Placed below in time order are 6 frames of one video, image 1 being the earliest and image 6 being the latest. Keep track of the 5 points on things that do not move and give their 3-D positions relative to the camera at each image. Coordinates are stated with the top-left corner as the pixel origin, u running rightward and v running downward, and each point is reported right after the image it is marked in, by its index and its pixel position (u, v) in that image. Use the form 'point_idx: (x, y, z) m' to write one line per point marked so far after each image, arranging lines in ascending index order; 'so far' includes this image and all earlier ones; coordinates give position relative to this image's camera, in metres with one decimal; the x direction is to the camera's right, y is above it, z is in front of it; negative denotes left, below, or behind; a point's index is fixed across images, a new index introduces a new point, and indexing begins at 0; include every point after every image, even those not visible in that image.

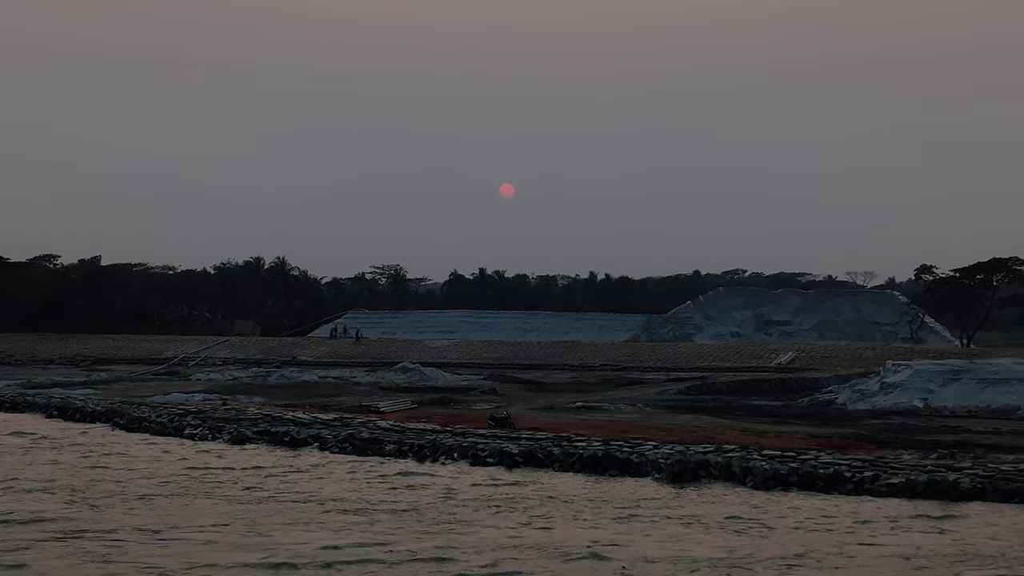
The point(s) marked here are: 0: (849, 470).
0: (+5.0, -2.7, +16.2) m
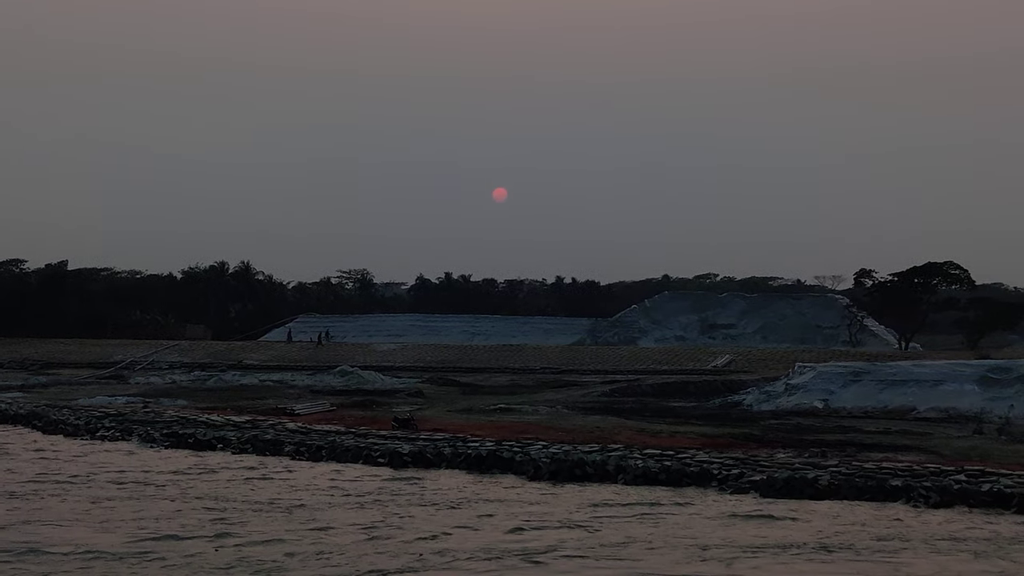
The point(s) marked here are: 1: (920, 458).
0: (+3.1, -2.8, +16.7) m
1: (+6.5, -2.7, +17.6) m
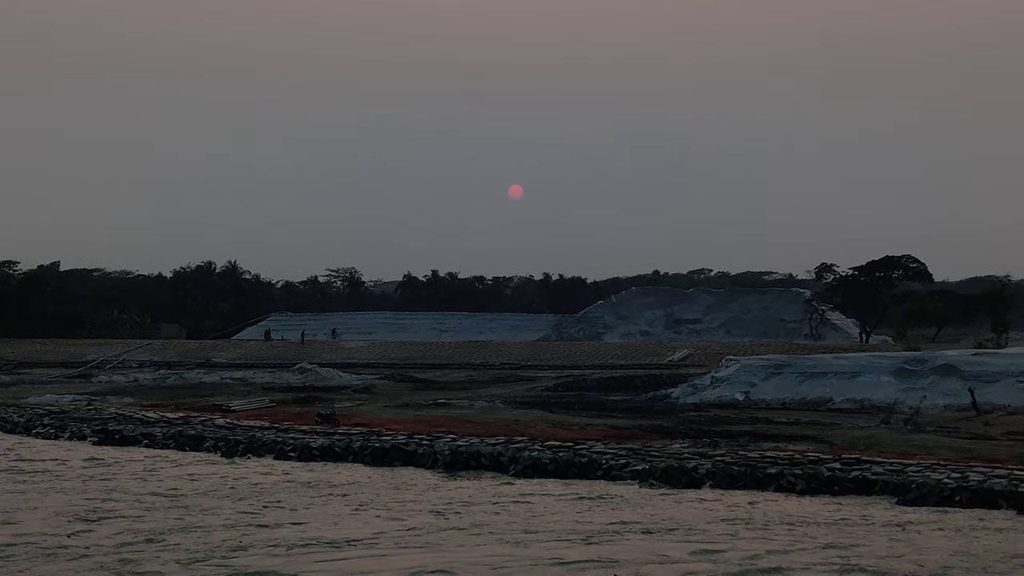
0: (+1.5, -2.7, +17.3) m
1: (+4.9, -2.6, +18.1) m
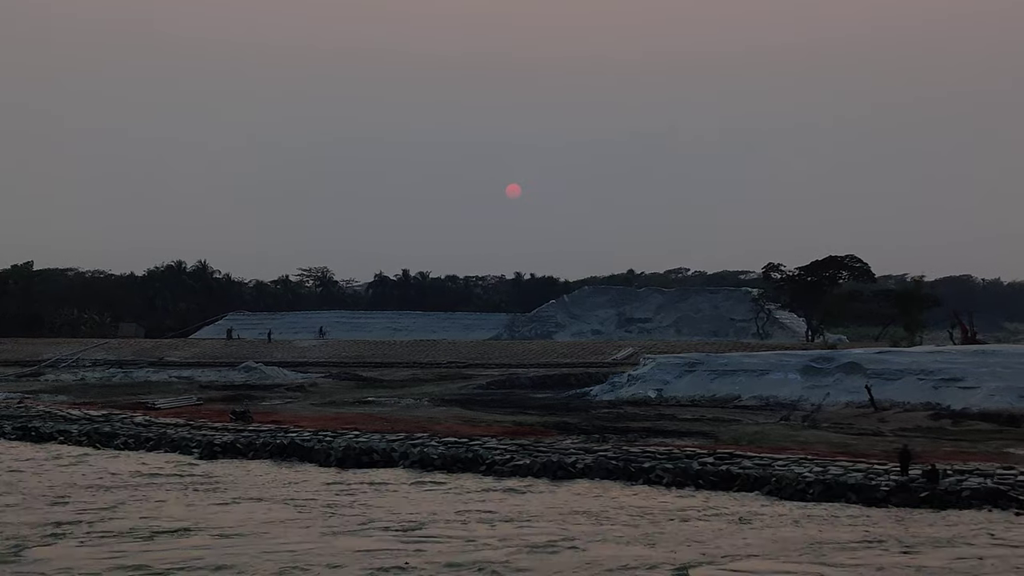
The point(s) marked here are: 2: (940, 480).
0: (-0.3, -2.7, +17.8) m
1: (+3.1, -2.6, +18.6) m
2: (+5.7, -2.6, +14.7) m
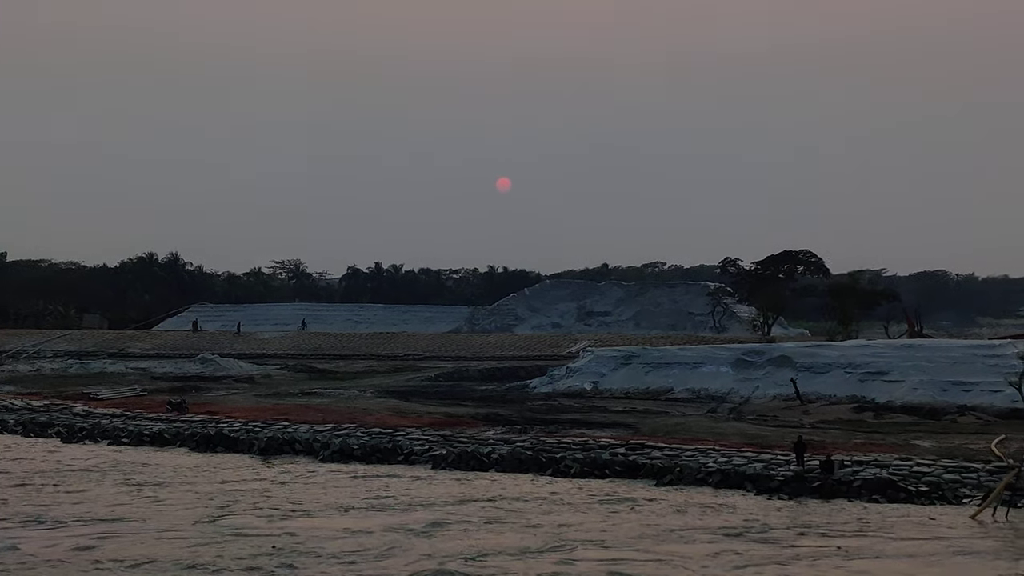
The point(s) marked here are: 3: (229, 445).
0: (-1.6, -2.6, +18.1) m
1: (+1.8, -2.5, +19.0) m
2: (+4.5, -2.5, +15.1) m
3: (-4.9, -2.7, +18.9) m
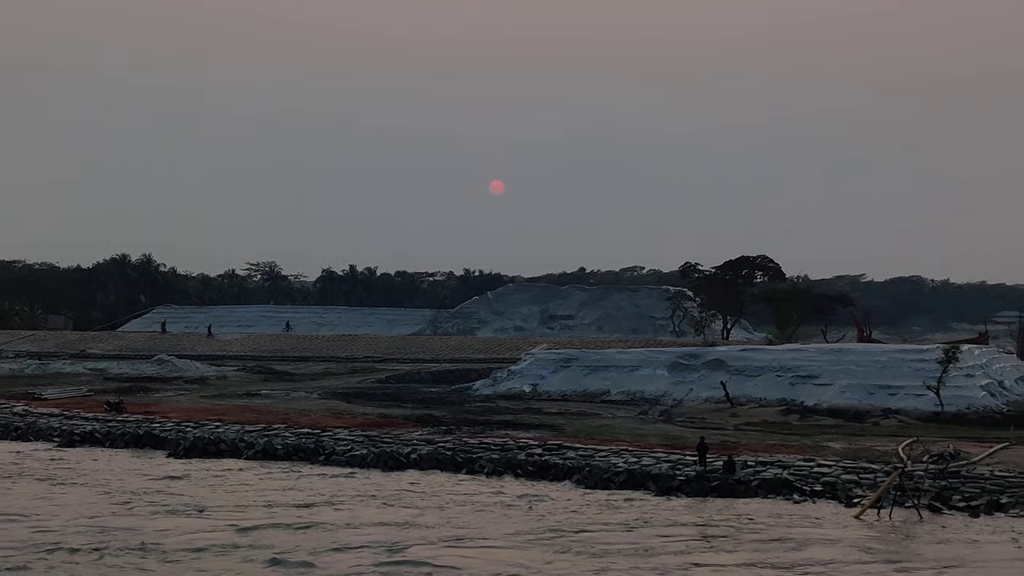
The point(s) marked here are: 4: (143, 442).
0: (-2.9, -2.6, +18.4) m
1: (+0.4, -2.6, +19.3) m
2: (+3.2, -2.6, +15.5) m
3: (-6.2, -2.7, +19.2) m
4: (-6.5, -2.7, +19.3) m
